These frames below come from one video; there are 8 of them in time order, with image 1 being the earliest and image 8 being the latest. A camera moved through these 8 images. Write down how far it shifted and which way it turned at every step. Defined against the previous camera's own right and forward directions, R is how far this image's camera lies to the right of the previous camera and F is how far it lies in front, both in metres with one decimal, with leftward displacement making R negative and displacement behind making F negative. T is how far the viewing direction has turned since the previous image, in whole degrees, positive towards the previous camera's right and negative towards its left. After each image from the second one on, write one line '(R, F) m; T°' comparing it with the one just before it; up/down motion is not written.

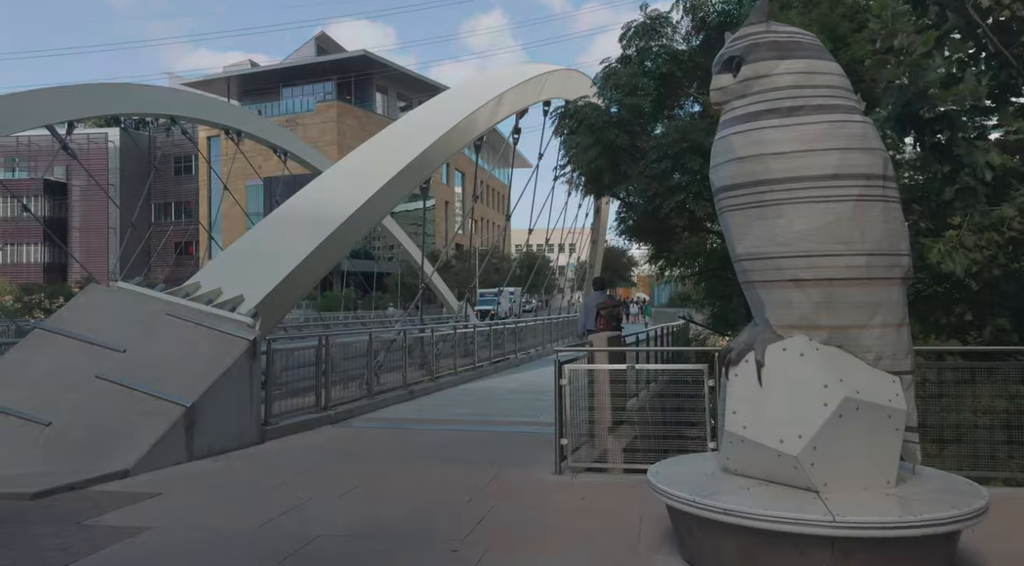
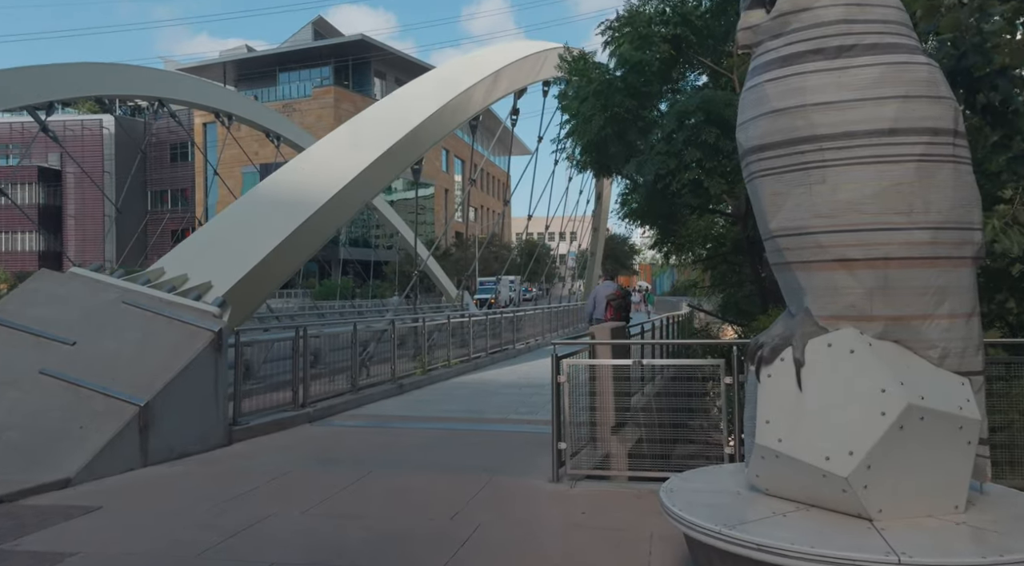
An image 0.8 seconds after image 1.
(+0.1, +0.8) m; 0°
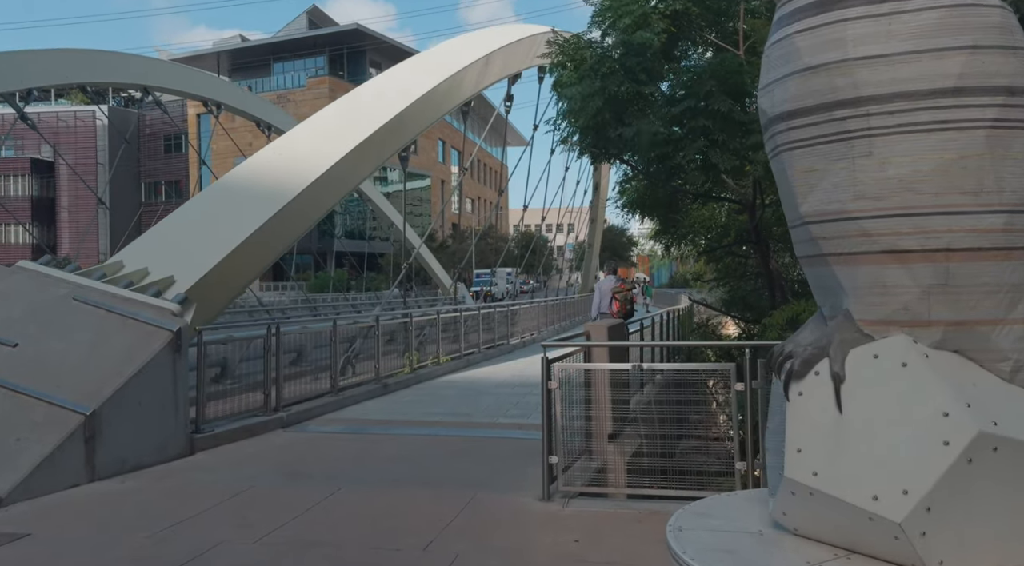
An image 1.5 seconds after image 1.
(+0.1, +0.7) m; 0°
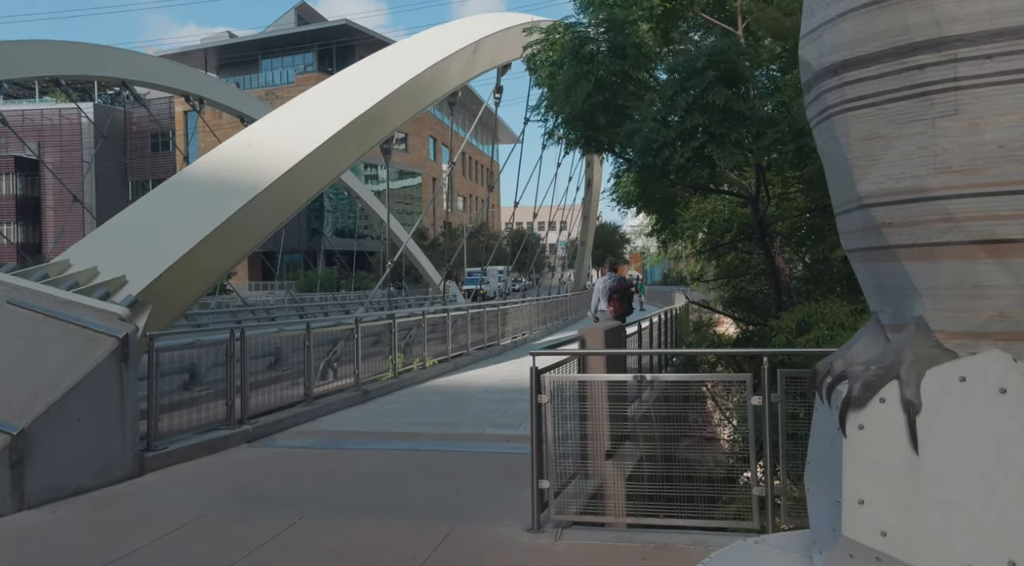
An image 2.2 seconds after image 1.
(+0.1, +0.7) m; +1°
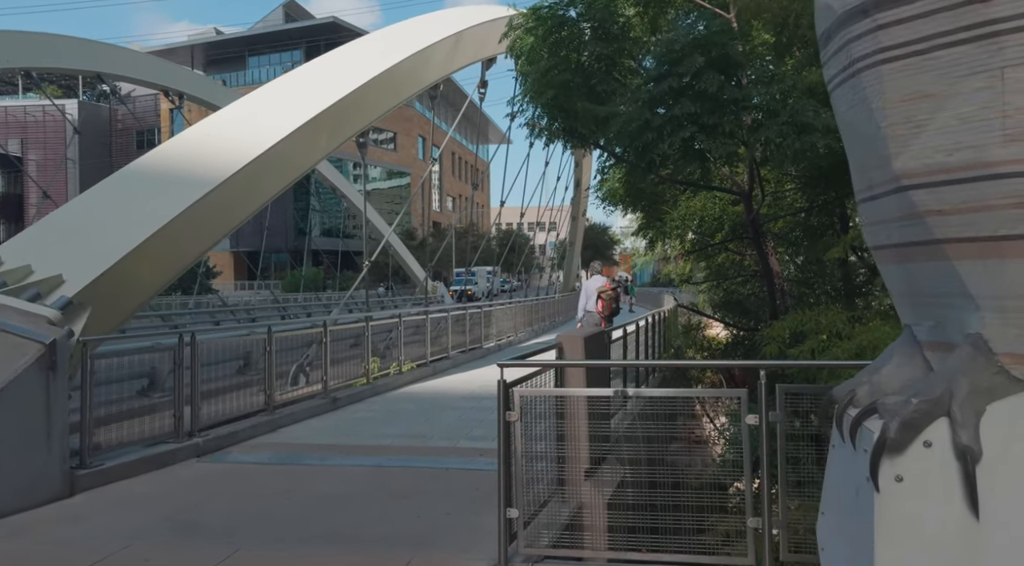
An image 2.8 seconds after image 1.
(+0.2, +0.6) m; +1°
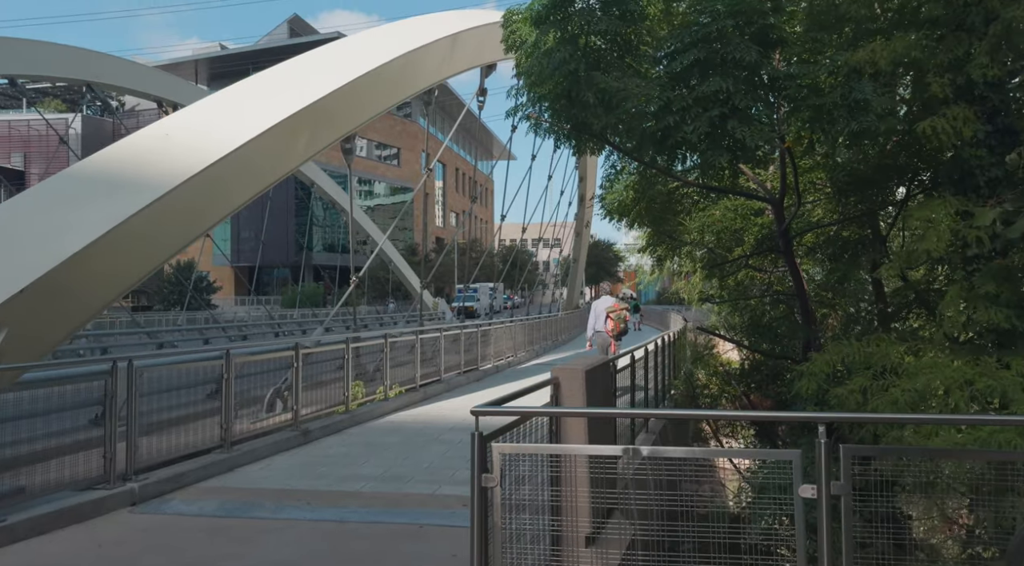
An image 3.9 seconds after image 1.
(+0.1, +1.1) m; 0°
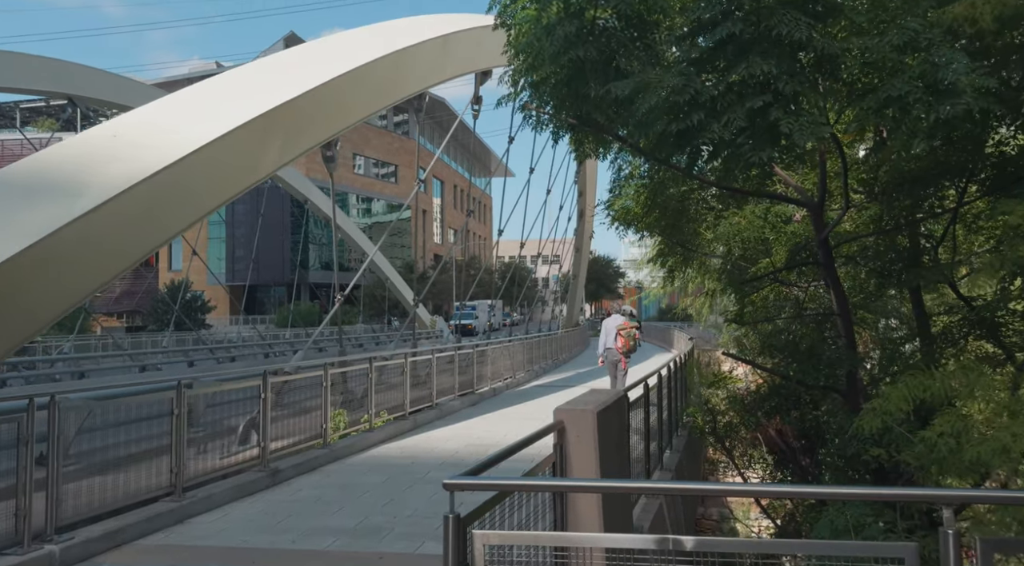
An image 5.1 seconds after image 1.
(0.0, +1.0) m; 0°
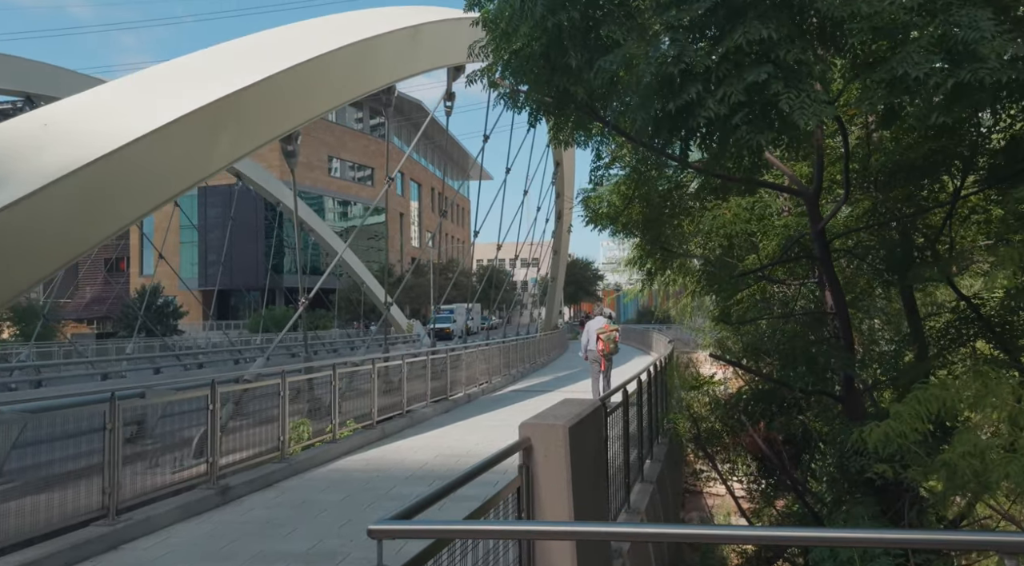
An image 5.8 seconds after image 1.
(+0.1, +0.5) m; +2°
